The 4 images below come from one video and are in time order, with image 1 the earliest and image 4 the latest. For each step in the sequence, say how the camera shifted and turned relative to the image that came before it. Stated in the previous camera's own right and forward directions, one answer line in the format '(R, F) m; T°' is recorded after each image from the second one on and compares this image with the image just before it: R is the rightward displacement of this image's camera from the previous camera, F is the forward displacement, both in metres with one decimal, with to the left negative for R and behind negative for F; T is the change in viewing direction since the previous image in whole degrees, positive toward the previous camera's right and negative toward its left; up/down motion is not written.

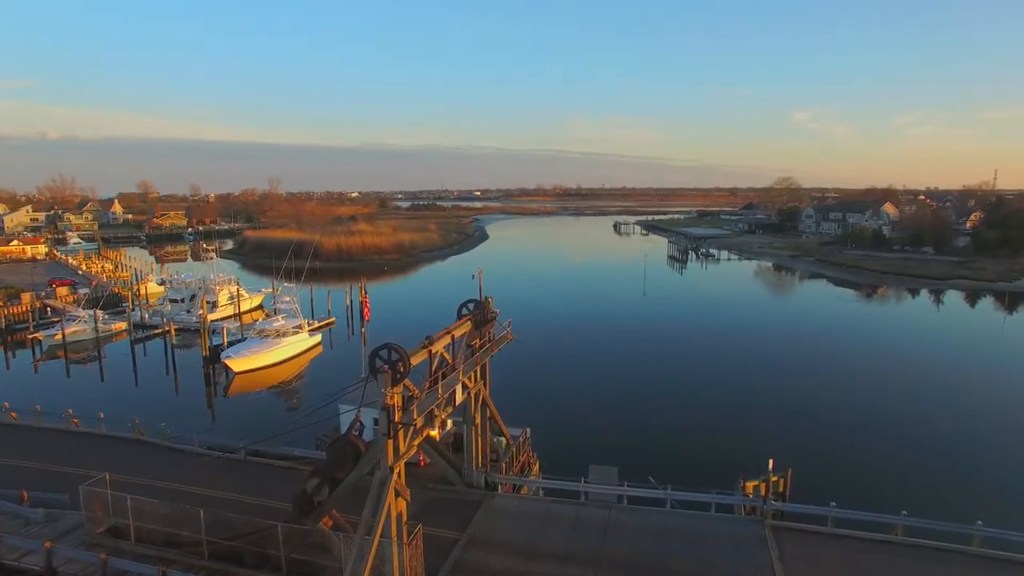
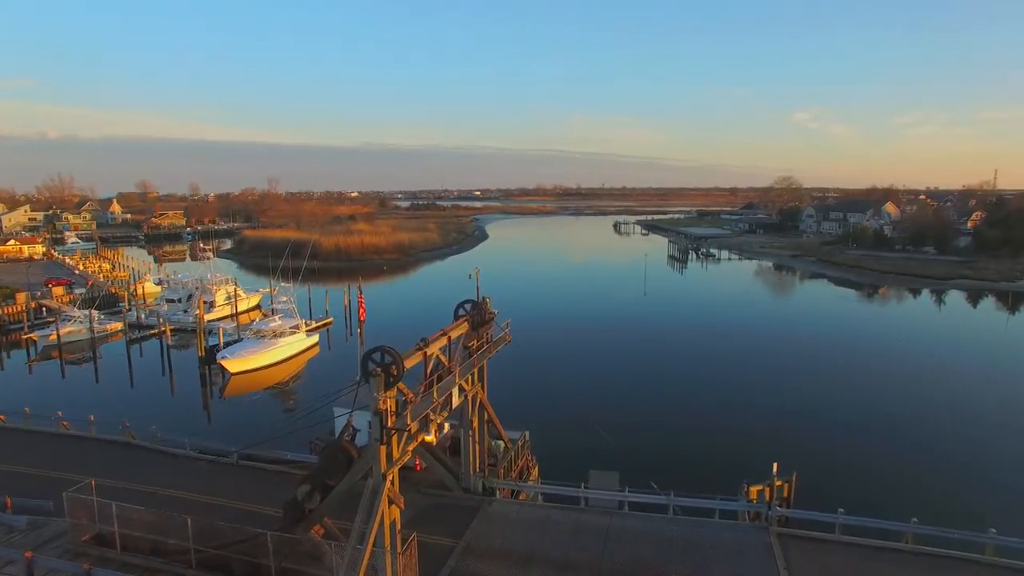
(0.0, +0.2) m; 0°
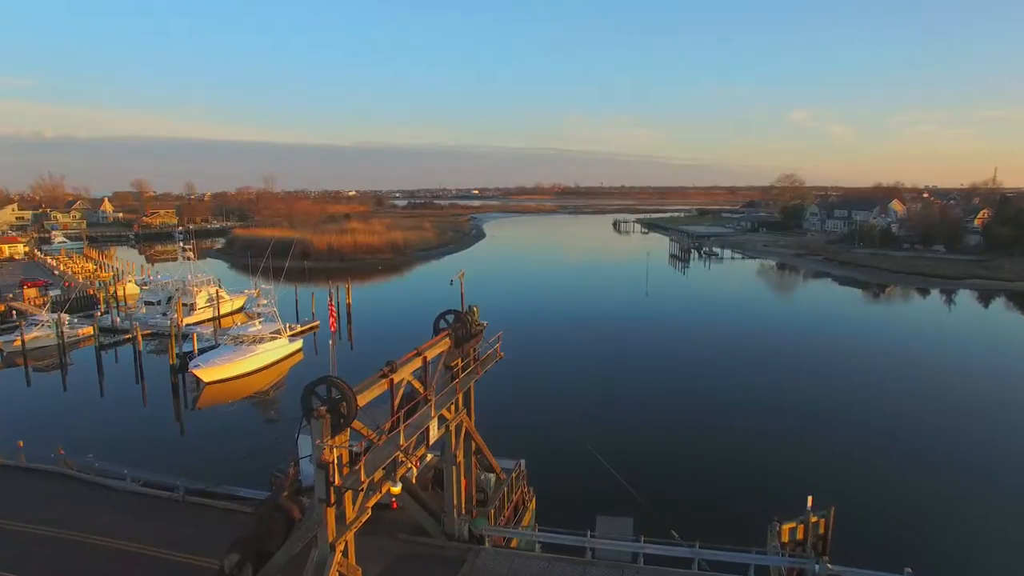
(+0.1, +1.3) m; 0°
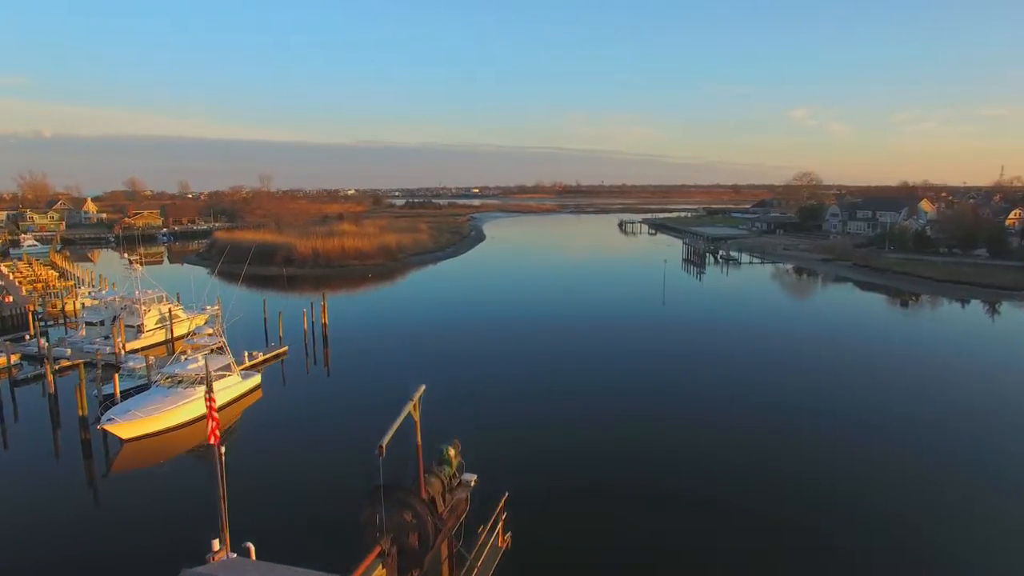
(-0.1, +3.6) m; 0°
